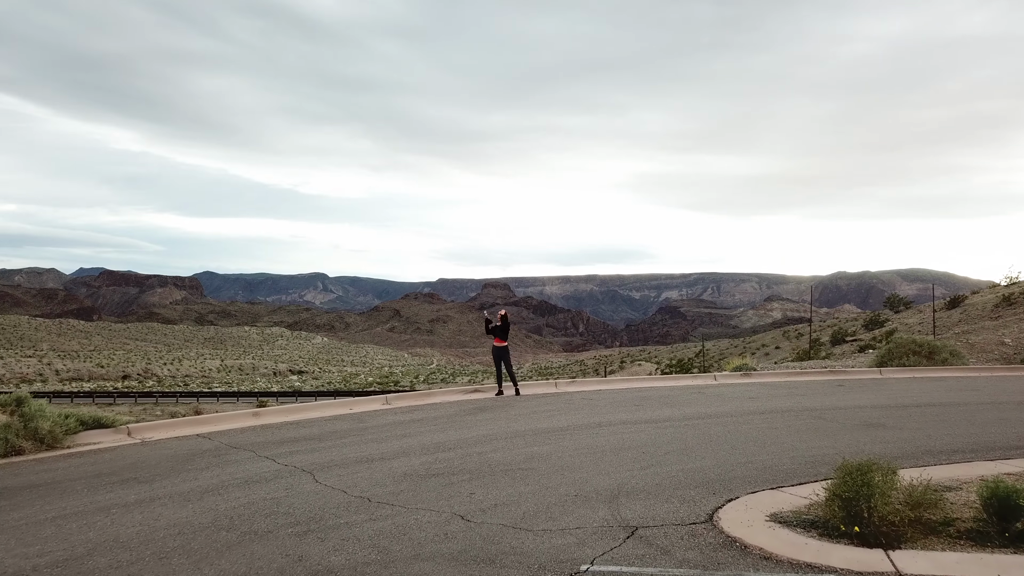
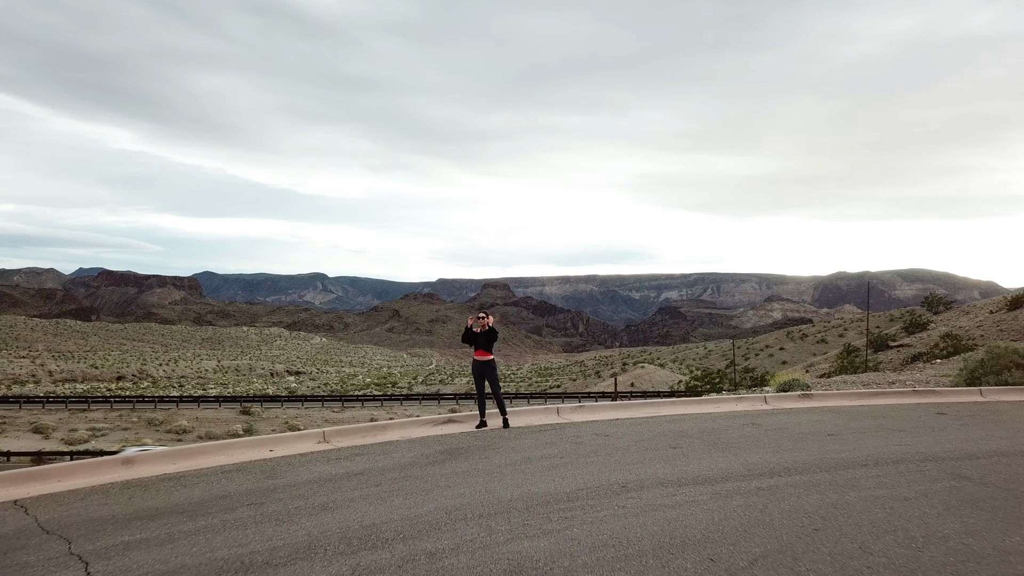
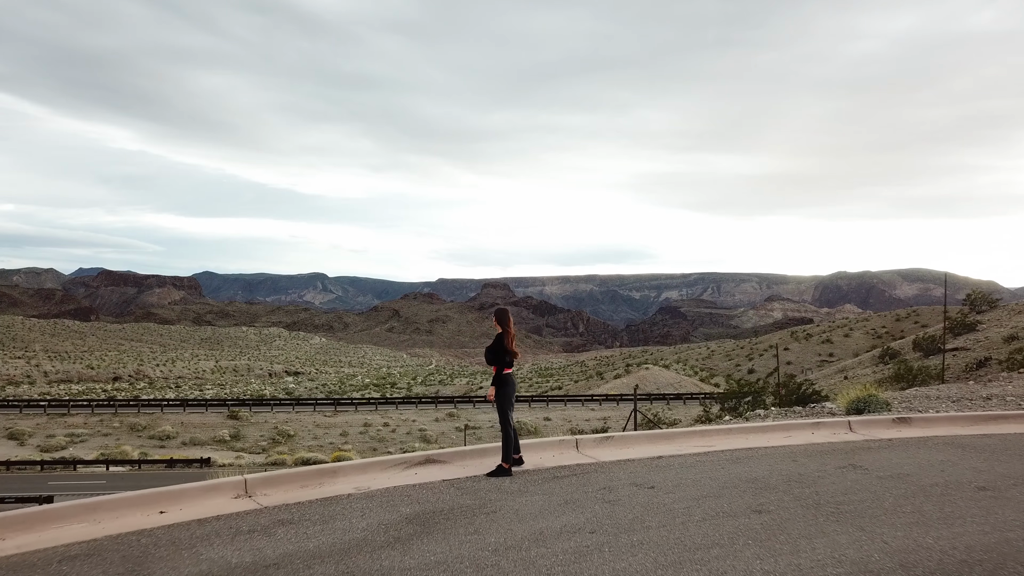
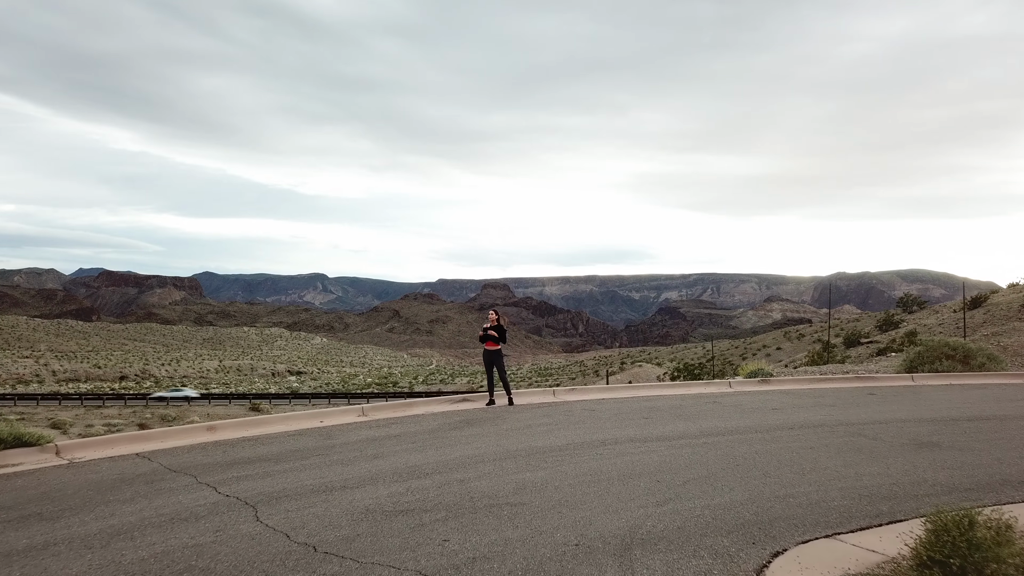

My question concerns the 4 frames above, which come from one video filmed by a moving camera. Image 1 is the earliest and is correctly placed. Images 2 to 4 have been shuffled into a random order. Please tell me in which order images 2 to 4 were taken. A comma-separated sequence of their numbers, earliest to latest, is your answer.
4, 2, 3
